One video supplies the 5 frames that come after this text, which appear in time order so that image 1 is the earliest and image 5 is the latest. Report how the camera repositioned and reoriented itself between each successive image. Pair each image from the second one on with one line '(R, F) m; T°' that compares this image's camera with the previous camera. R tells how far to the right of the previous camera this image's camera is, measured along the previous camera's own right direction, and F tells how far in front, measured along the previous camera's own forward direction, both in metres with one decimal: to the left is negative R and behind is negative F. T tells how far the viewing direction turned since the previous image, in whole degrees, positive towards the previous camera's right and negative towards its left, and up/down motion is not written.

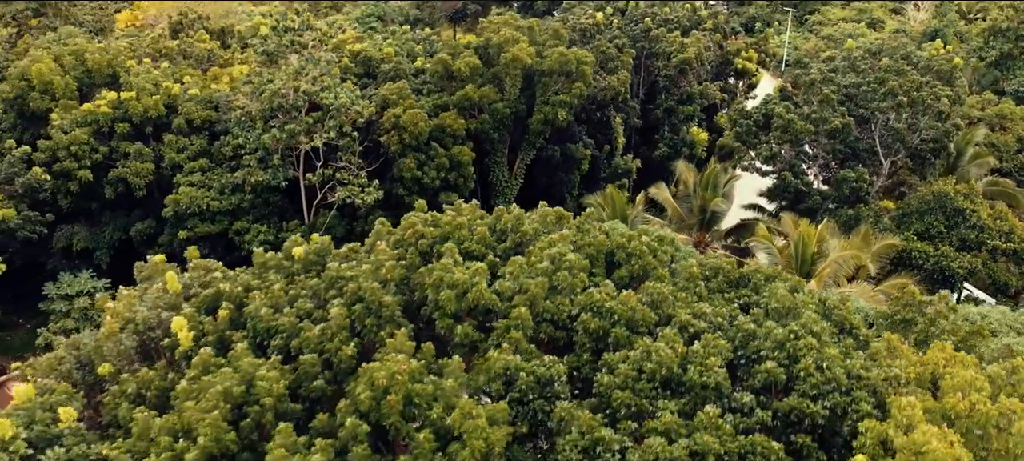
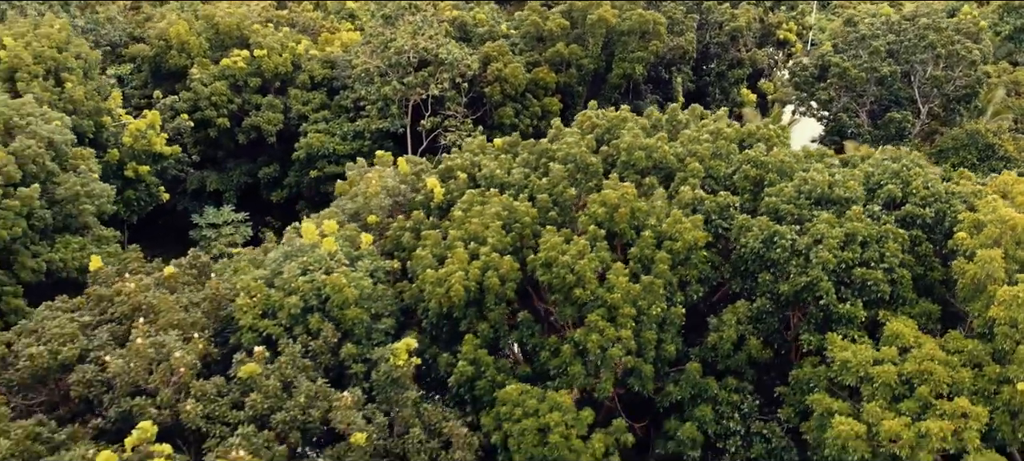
(-2.6, -3.0) m; 0°
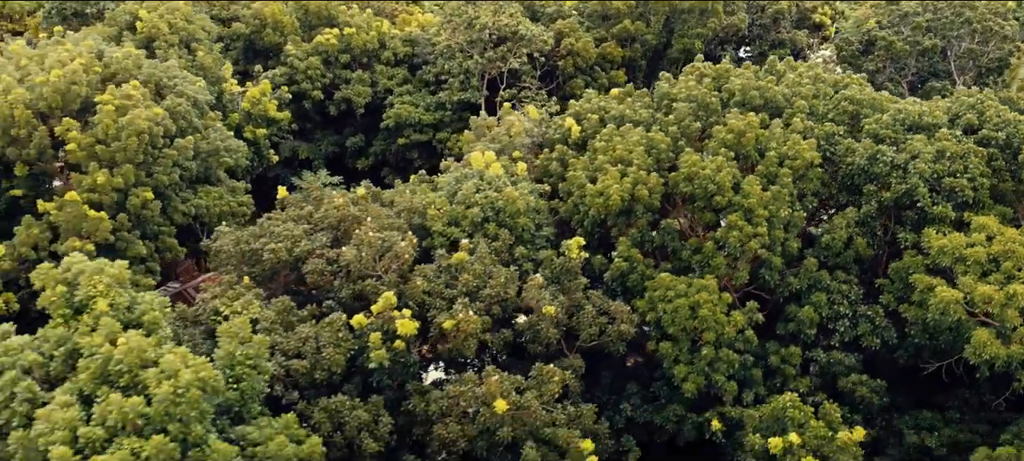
(-2.4, -2.2) m; 0°
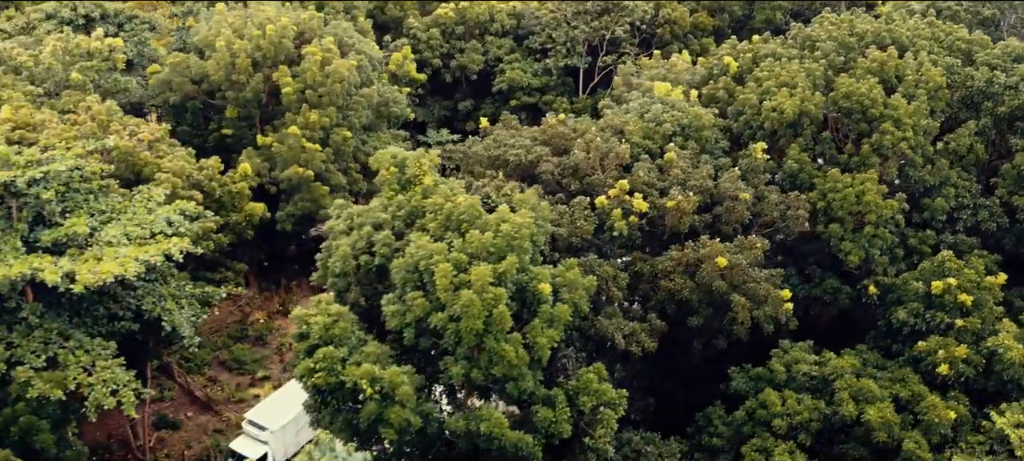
(-3.9, -3.1) m; 0°
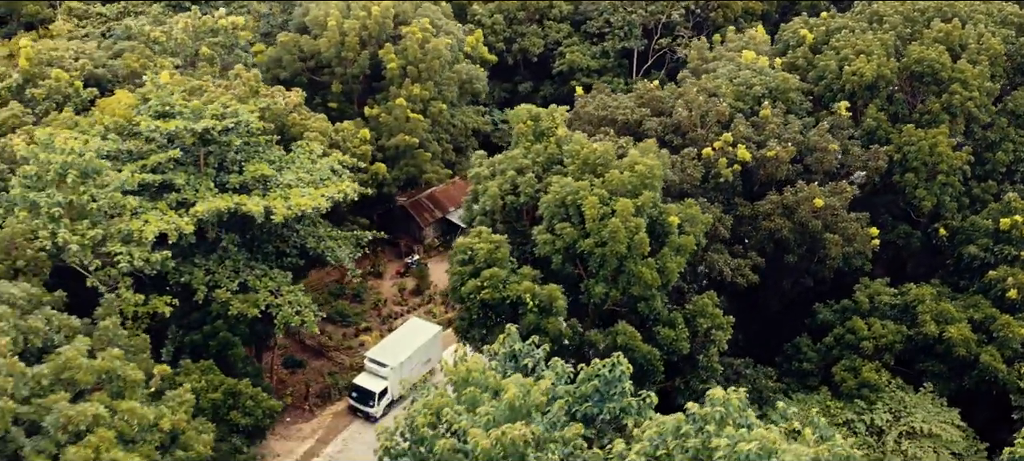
(-2.4, -1.9) m; 0°
